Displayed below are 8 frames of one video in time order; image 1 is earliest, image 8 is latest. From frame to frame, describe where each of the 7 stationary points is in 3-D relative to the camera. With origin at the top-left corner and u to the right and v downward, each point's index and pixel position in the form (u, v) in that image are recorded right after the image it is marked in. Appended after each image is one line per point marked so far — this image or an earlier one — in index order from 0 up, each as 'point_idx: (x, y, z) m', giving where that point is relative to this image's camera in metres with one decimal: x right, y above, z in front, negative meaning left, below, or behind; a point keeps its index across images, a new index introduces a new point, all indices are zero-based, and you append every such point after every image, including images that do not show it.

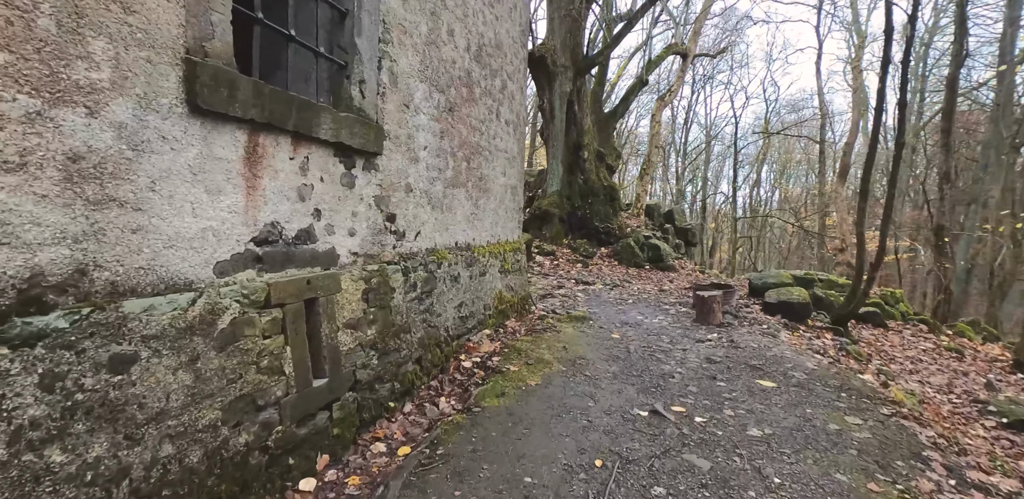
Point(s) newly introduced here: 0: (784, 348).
0: (+4.4, -1.6, +7.9) m
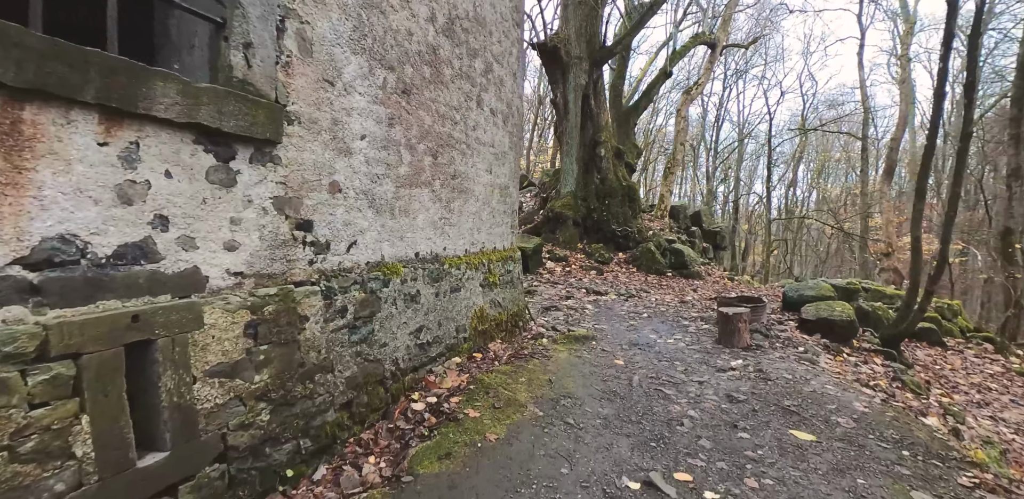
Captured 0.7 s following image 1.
0: (+4.1, -1.7, +6.5) m
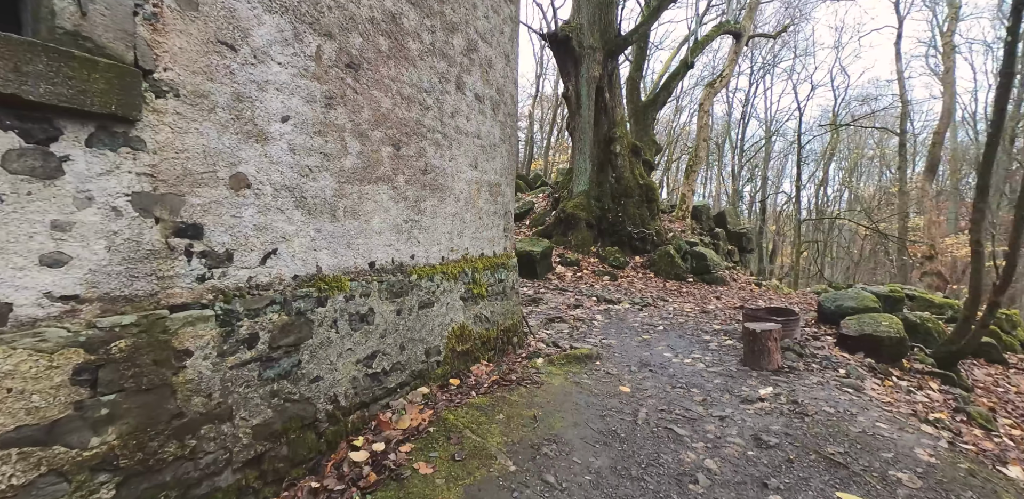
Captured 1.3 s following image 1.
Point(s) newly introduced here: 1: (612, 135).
0: (+4.0, -1.8, +5.4) m
1: (+3.1, +3.5, +15.1) m
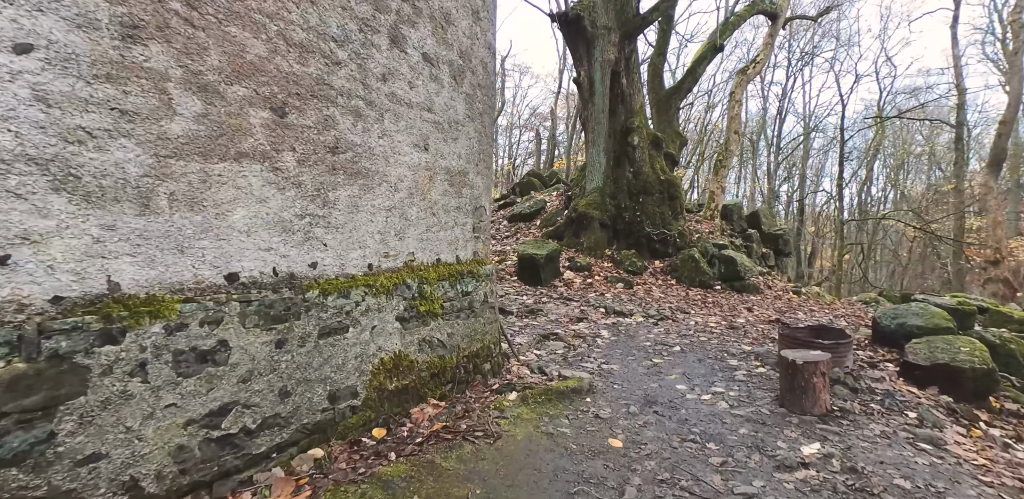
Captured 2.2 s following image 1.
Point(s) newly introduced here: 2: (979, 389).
0: (+3.5, -1.9, +3.8) m
1: (+3.2, +3.4, +13.6) m
2: (+5.5, -1.7, +5.8) m
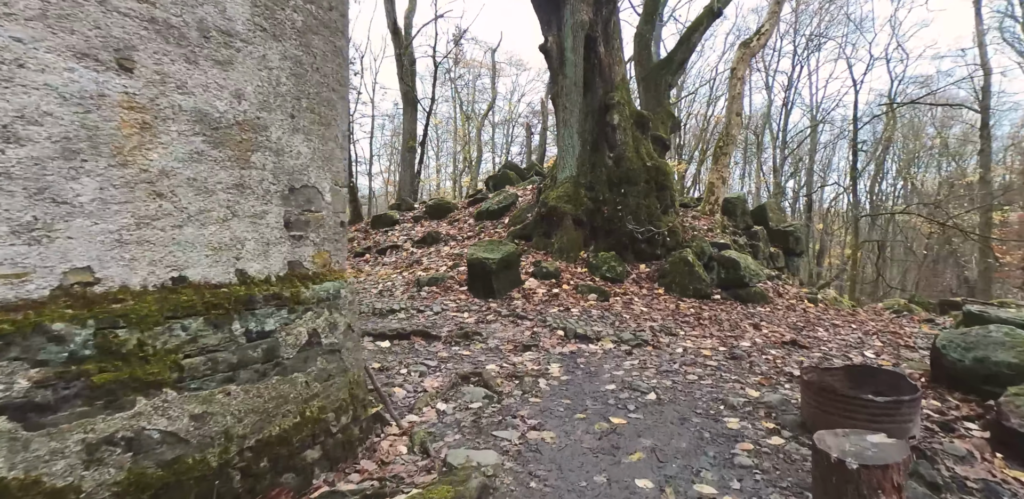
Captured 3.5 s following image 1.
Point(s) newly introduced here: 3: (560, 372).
0: (+2.4, -1.9, +1.4) m
1: (+2.2, +3.4, +11.3) m
2: (+4.5, -1.6, +3.5) m
3: (+0.6, -1.5, +5.9) m
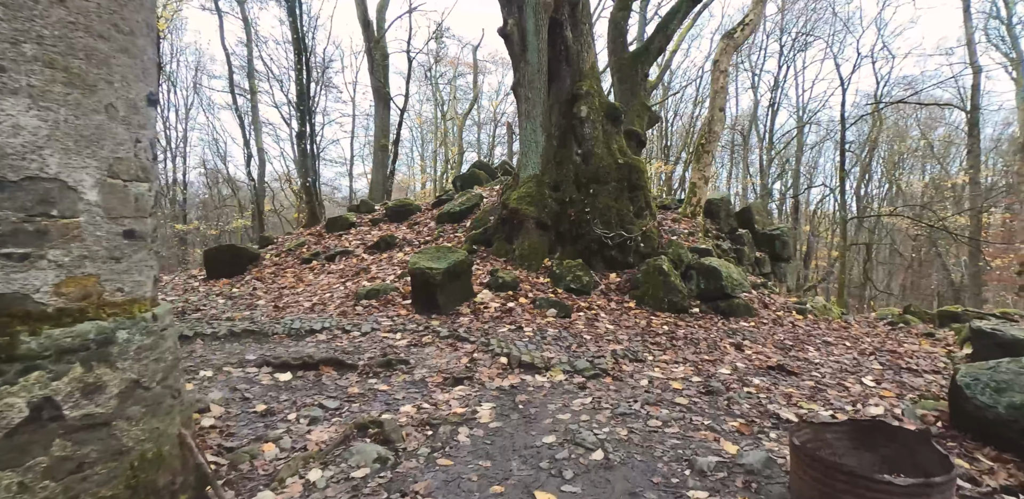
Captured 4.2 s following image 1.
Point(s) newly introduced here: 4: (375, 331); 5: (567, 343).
0: (+1.8, -2.0, +0.3) m
1: (+1.3, +3.2, +10.1) m
2: (+3.7, -1.8, +2.4) m
3: (-0.2, -1.6, +4.8) m
4: (-1.9, -1.1, +6.9) m
5: (+0.7, -1.3, +6.6) m
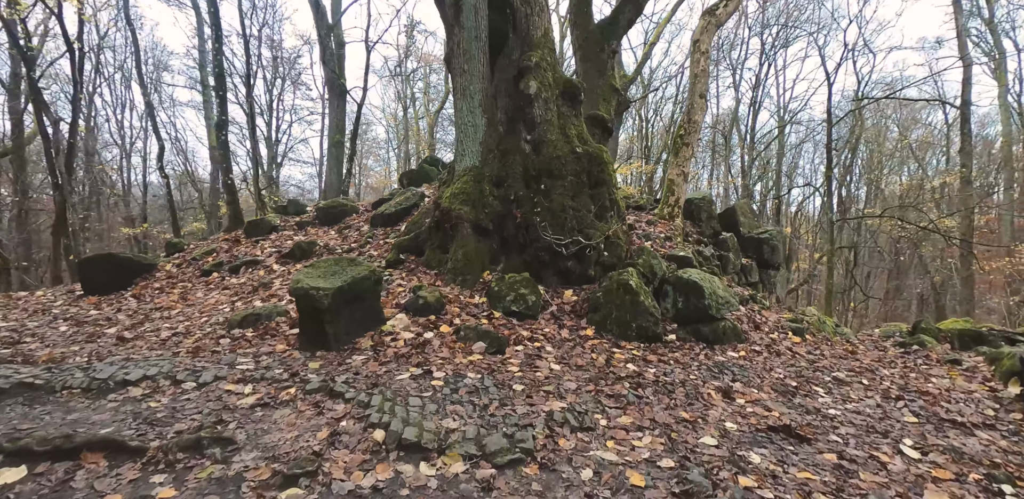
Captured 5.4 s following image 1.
0: (+1.0, -2.1, -1.6) m
1: (+0.2, +3.1, +8.2) m
2: (+2.9, -1.9, +0.5) m
3: (-1.1, -1.7, +2.8) m
4: (-2.9, -1.3, +4.9) m
5: (-0.2, -1.4, +4.6) m
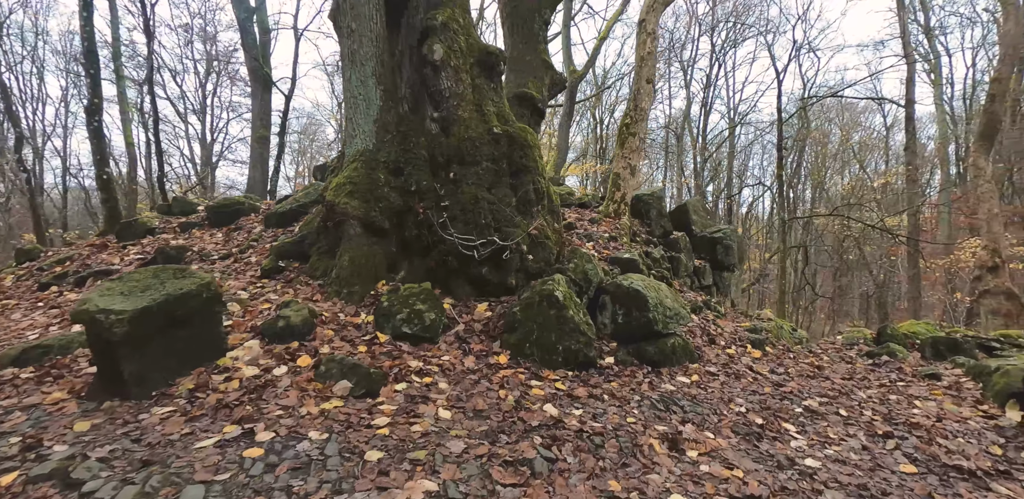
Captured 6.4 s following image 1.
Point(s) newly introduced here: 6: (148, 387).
0: (+0.5, -2.0, -3.1) m
1: (-1.1, +3.0, +6.7) m
2: (+2.3, -1.8, -0.8) m
3: (-1.9, -1.7, +1.2) m
4: (-3.9, -1.4, +3.1) m
5: (-1.2, -1.4, +3.1) m
6: (-3.1, -1.2, +4.2) m
